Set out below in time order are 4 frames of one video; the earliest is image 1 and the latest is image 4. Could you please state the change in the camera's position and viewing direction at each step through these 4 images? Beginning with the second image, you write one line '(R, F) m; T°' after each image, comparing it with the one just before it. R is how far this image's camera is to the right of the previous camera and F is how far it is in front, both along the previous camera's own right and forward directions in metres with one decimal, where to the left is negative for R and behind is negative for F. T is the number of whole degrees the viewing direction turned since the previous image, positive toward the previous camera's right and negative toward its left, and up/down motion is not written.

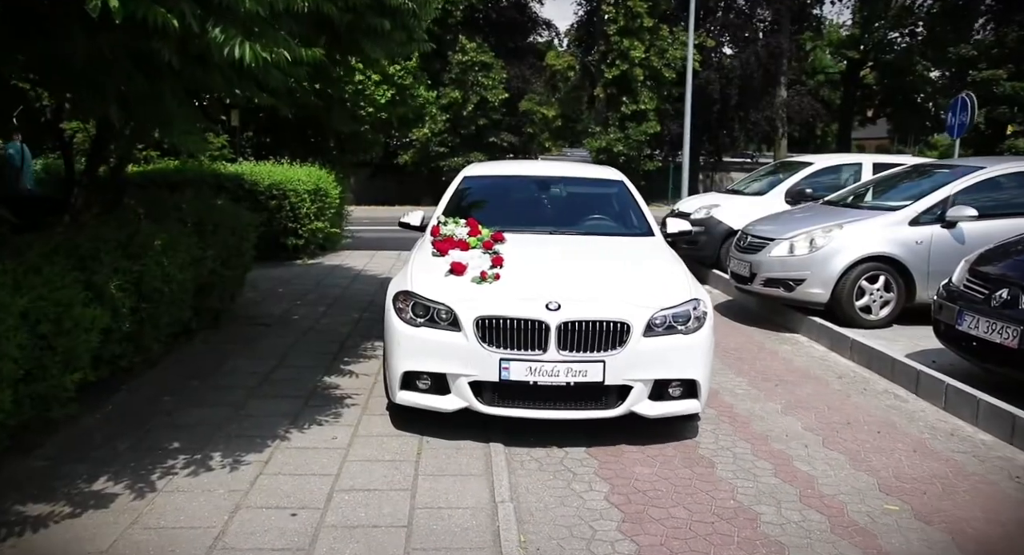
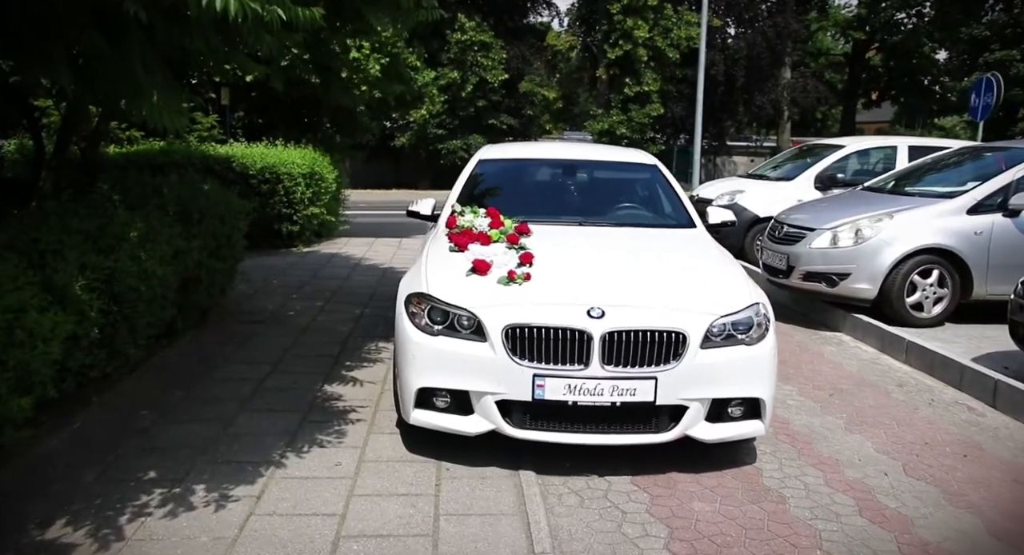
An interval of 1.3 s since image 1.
(-0.2, +0.6) m; 0°
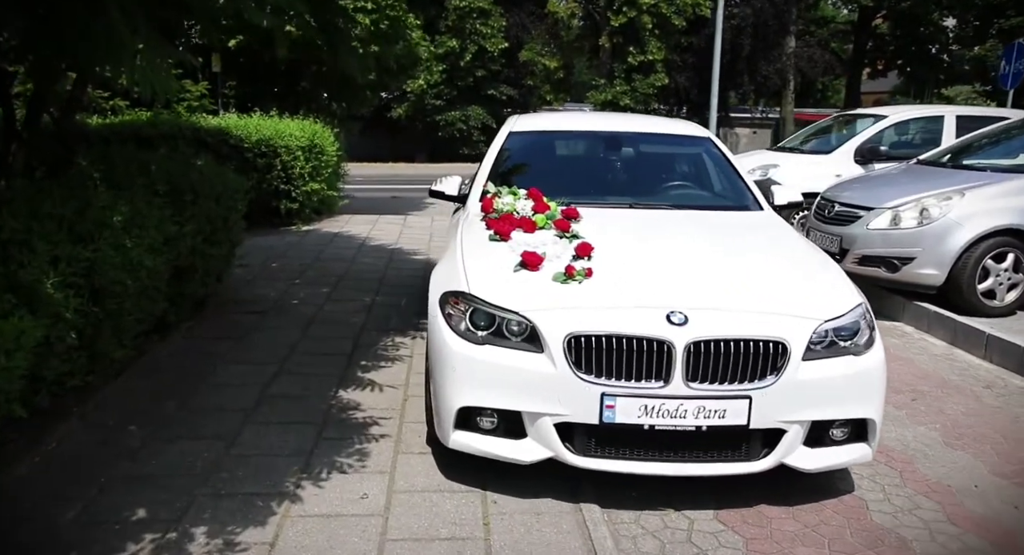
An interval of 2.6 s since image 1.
(-0.3, +0.6) m; 0°
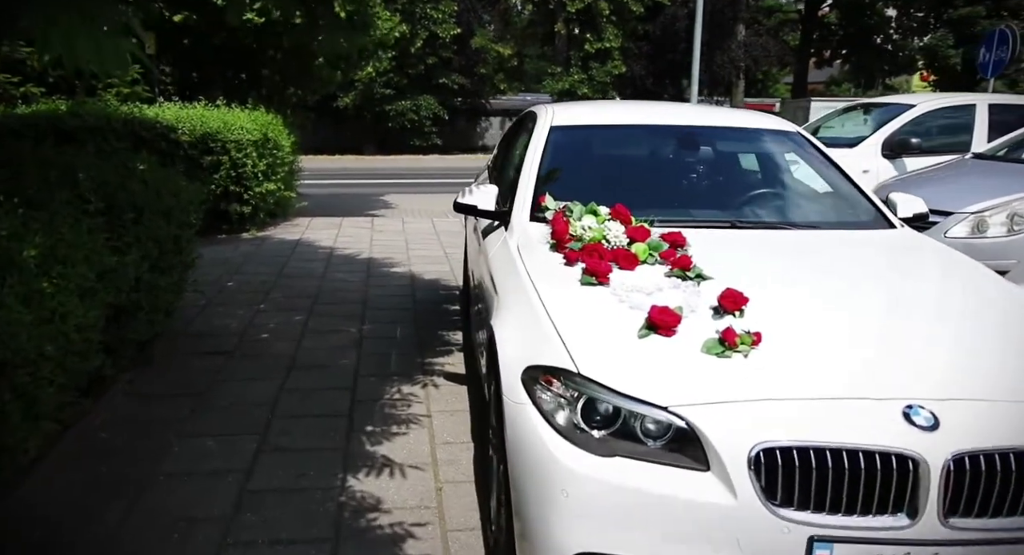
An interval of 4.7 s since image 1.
(-0.5, +1.0) m; +5°
